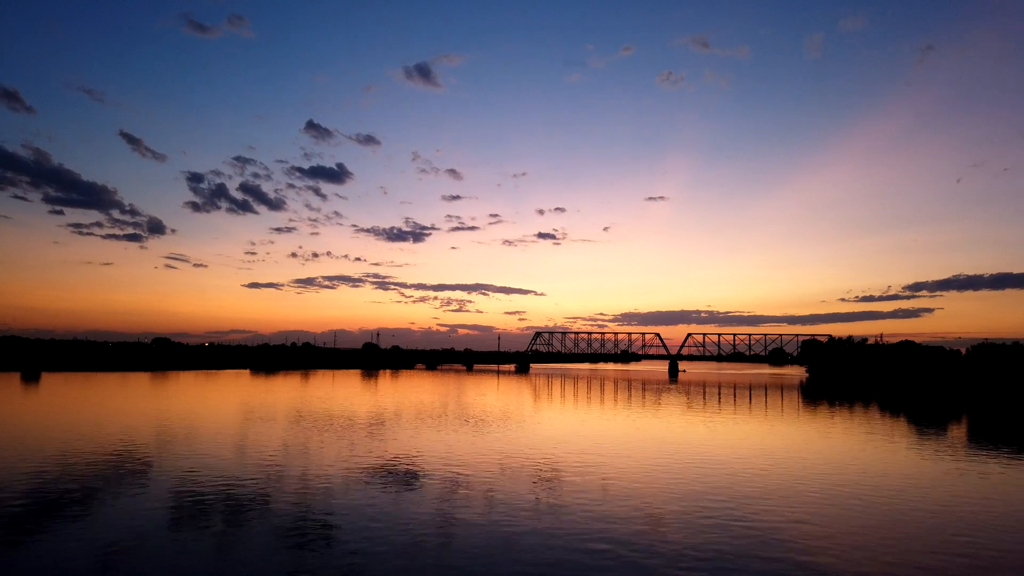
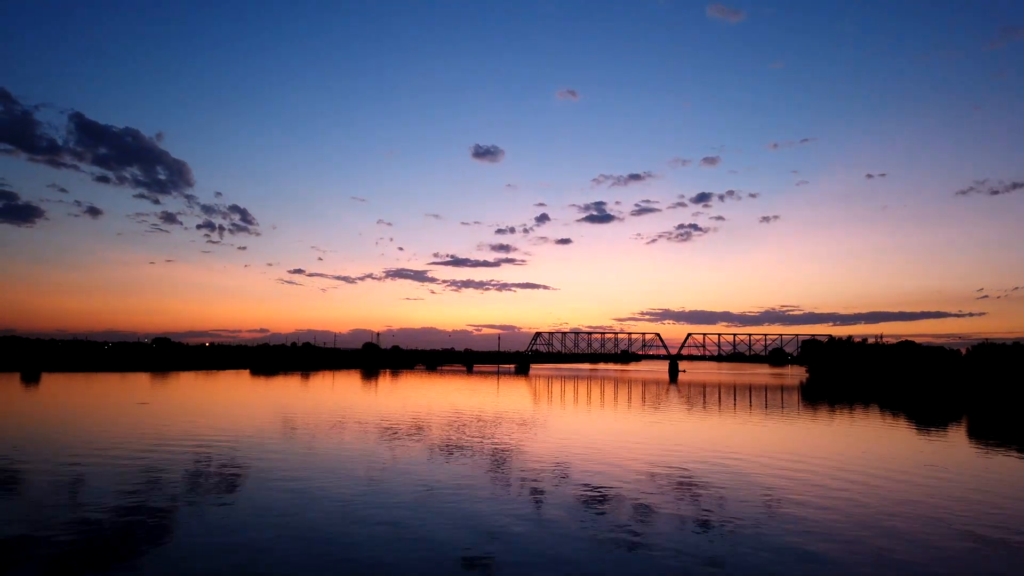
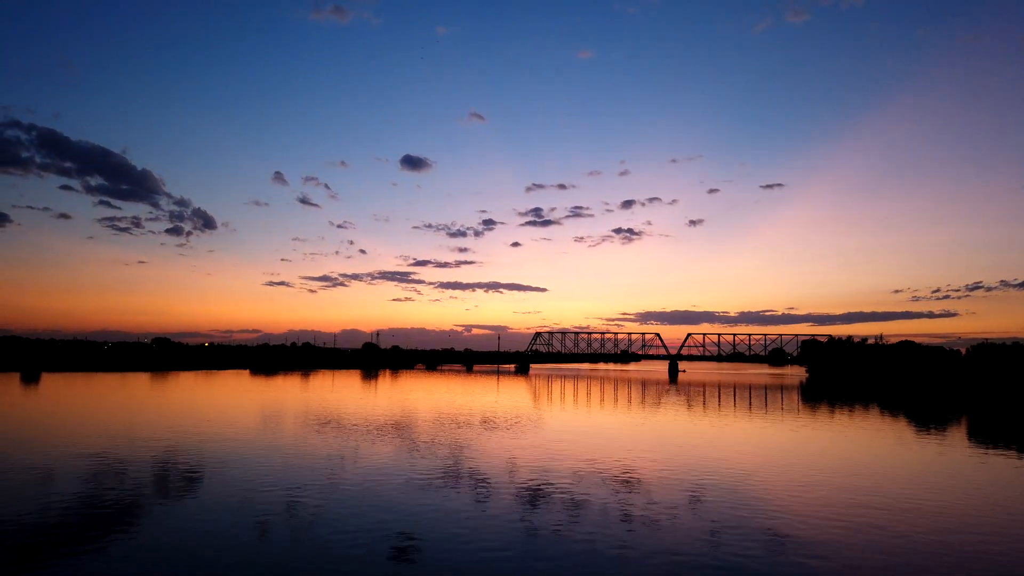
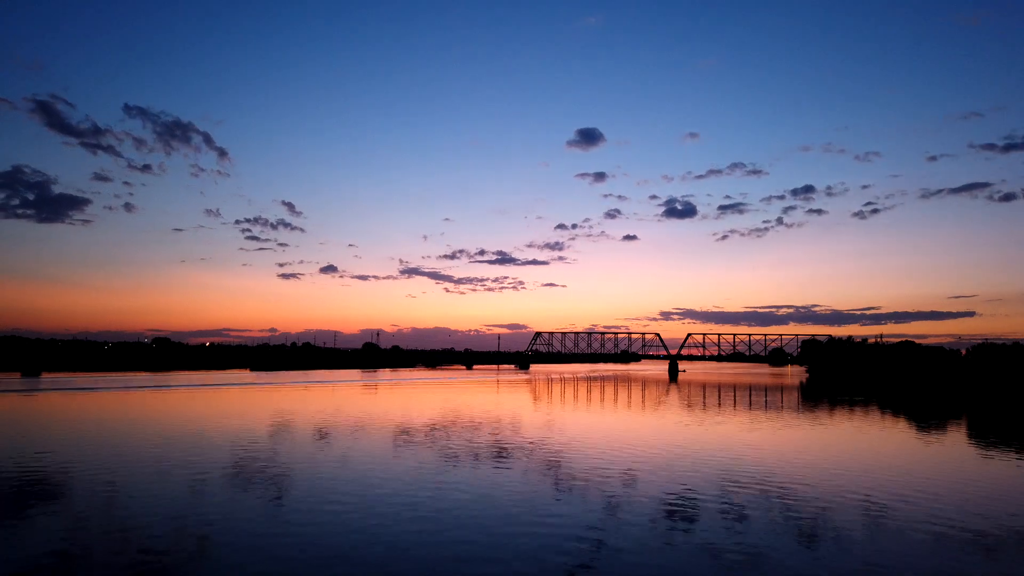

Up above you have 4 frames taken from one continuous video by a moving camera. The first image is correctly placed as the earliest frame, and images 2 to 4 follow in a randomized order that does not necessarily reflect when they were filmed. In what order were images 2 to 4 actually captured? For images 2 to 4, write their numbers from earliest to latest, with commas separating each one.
3, 2, 4
